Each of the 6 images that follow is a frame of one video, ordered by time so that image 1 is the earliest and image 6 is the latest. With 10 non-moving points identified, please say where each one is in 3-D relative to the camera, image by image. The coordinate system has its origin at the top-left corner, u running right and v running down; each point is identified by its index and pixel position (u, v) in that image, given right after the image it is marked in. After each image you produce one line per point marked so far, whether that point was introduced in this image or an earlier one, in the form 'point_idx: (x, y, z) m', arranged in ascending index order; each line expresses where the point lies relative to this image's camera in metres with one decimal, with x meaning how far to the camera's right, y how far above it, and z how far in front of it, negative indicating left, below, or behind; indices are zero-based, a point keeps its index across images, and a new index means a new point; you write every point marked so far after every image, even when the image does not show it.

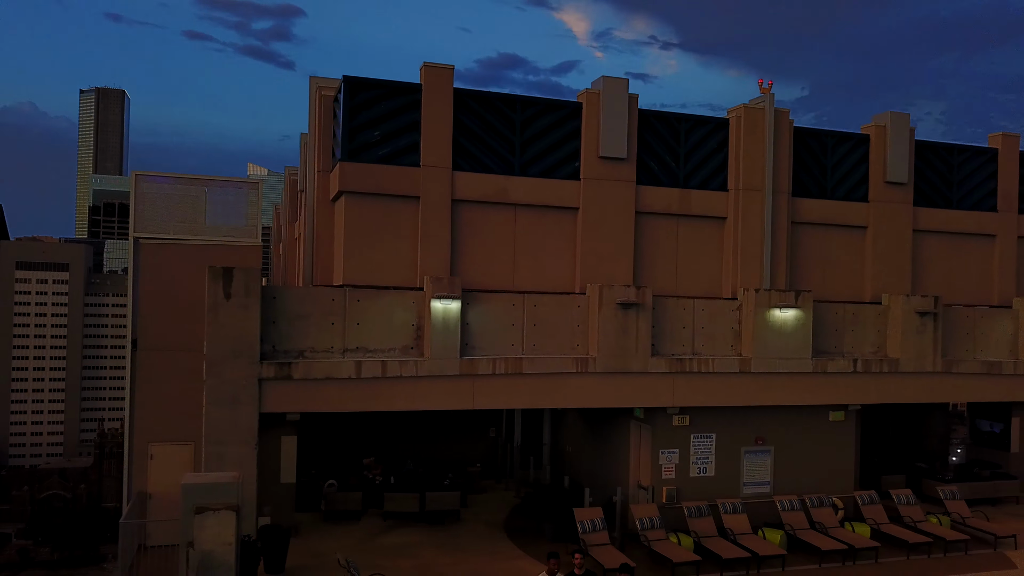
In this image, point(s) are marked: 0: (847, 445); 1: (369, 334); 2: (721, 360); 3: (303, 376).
0: (+2.6, -1.3, +5.9) m
1: (-0.9, -0.3, +4.8) m
2: (+1.5, -0.5, +5.3) m
3: (-1.3, -0.5, +4.5) m
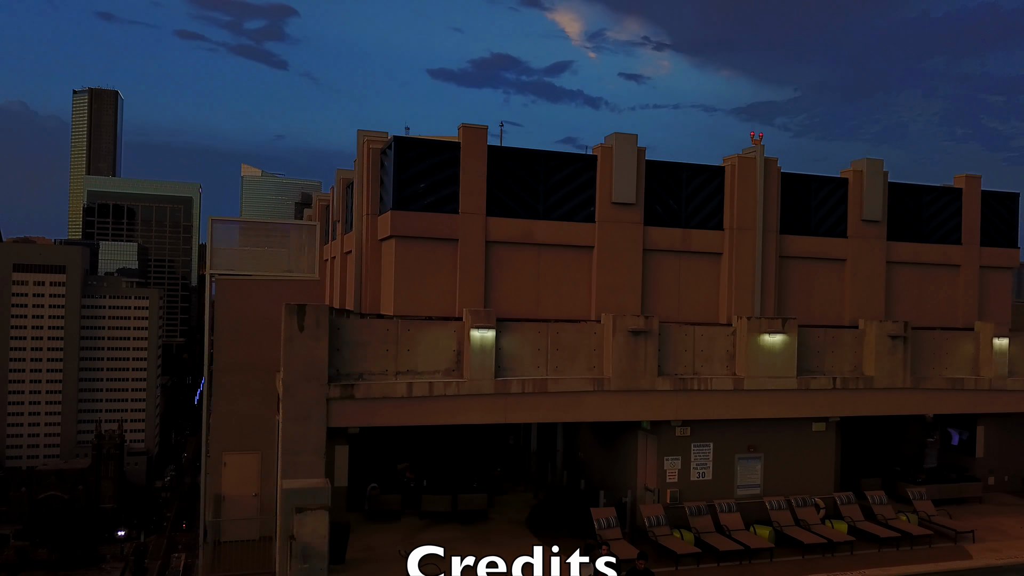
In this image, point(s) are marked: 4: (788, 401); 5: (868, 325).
0: (+2.8, -1.5, +6.8) m
1: (-0.7, -0.5, +5.6) m
2: (+1.7, -0.8, +6.2) m
3: (-1.1, -0.8, +5.3) m
4: (+2.3, -1.0, +6.3) m
5: (+3.2, -0.4, +6.7) m
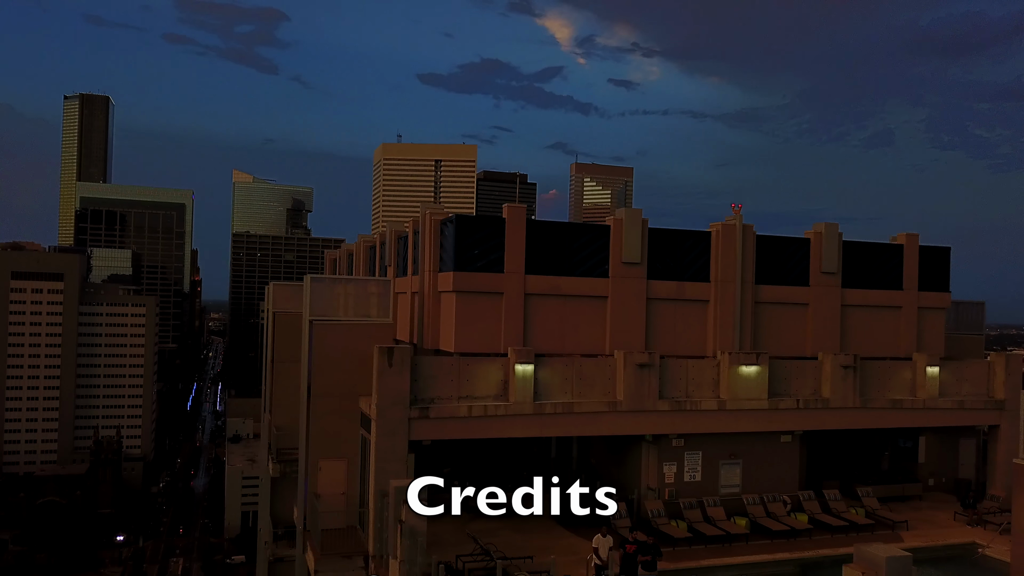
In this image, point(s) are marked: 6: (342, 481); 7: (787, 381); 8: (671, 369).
0: (+3.2, -1.9, +8.4) m
1: (-0.4, -0.9, +7.2) m
2: (+2.0, -1.2, +7.8) m
3: (-0.8, -1.2, +7.0) m
4: (+2.7, -1.4, +8.0) m
5: (+3.5, -0.8, +8.4) m
6: (-1.7, -2.0, +7.6) m
7: (+3.0, -1.0, +8.3) m
8: (+1.7, -0.9, +7.9) m
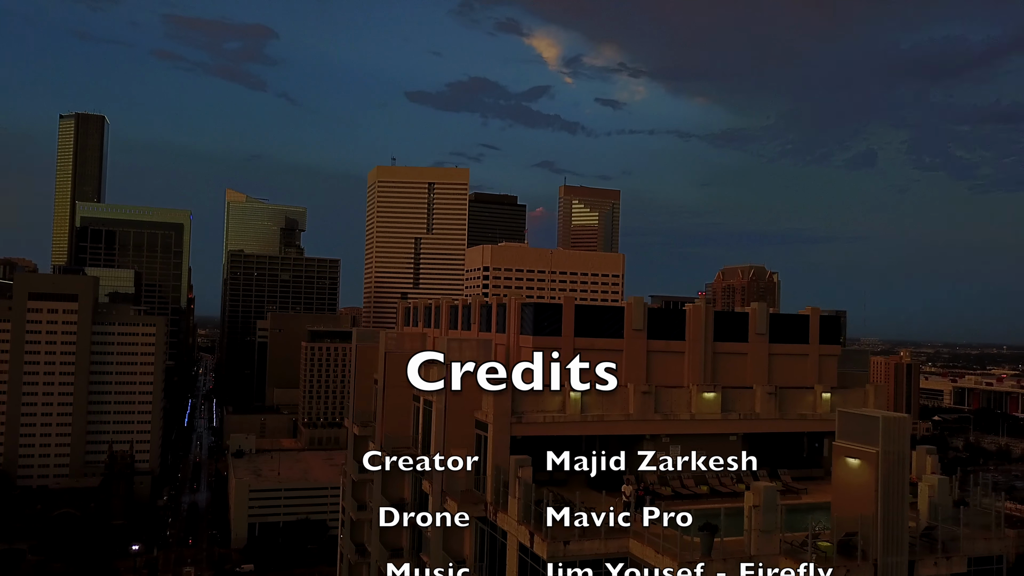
0: (+4.1, -2.9, +13.5) m
1: (+0.6, -1.9, +12.2) m
2: (+2.9, -2.2, +12.9) m
3: (+0.2, -2.2, +11.9) m
4: (+3.6, -2.4, +13.0) m
5: (+4.4, -1.8, +13.5) m
6: (-0.8, -2.9, +12.6) m
7: (+3.9, -2.0, +13.3) m
8: (+2.6, -1.9, +12.9) m
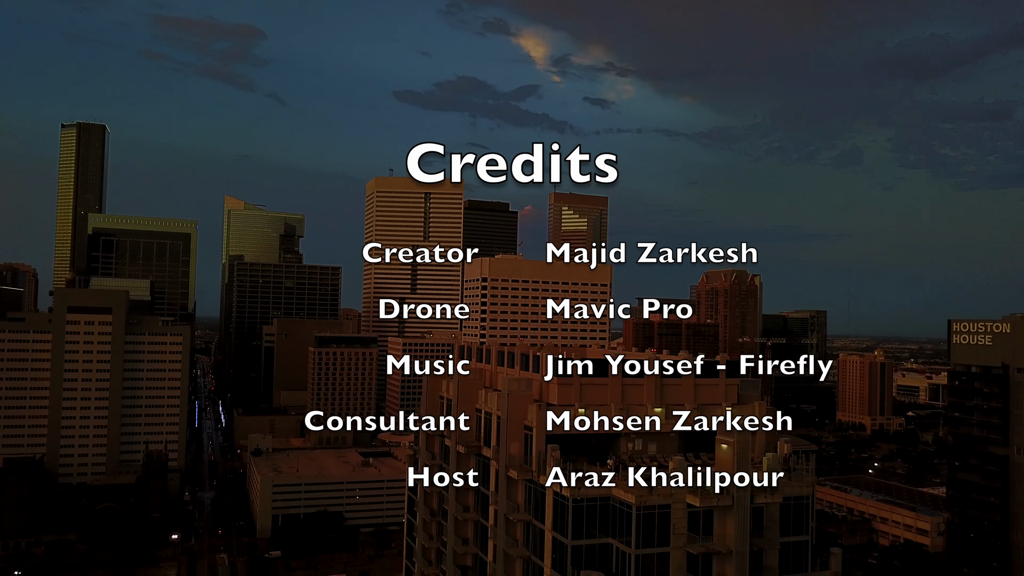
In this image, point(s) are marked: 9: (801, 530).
0: (+5.0, -4.7, +22.9) m
1: (+1.5, -3.7, +21.5) m
2: (+3.9, -4.0, +22.2) m
3: (+1.1, -4.0, +21.3) m
4: (+4.5, -4.2, +22.4) m
5: (+5.4, -3.6, +22.8) m
6: (+0.1, -4.7, +21.9) m
7: (+4.9, -3.8, +22.7) m
8: (+3.5, -3.6, +22.3) m
9: (+7.7, -6.4, +19.8) m
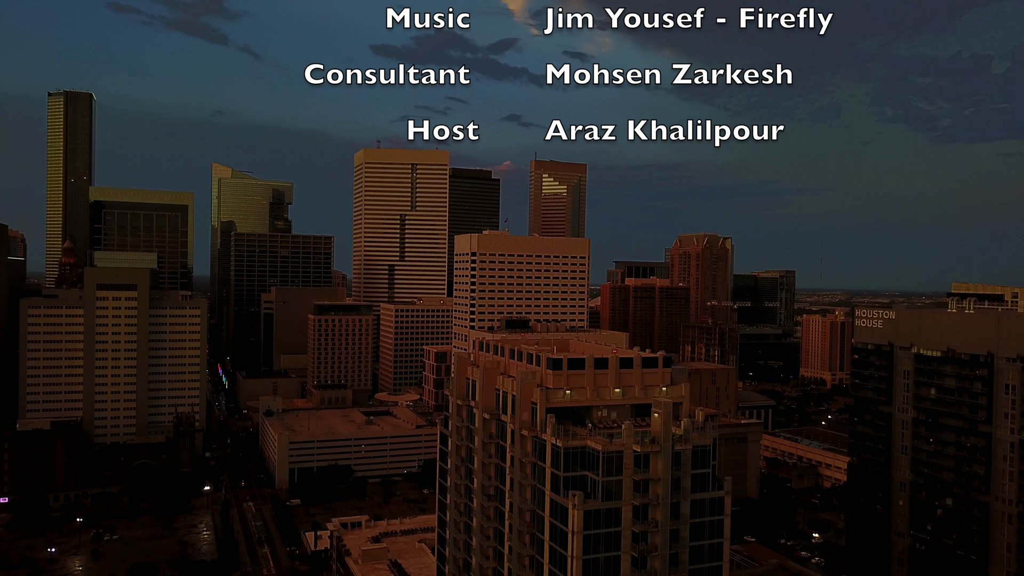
0: (+5.5, -5.7, +34.8) m
1: (+2.0, -4.8, +33.3) m
2: (+4.4, -5.0, +34.1) m
3: (+1.6, -5.1, +33.0) m
4: (+5.0, -5.2, +34.3) m
5: (+5.8, -4.6, +34.7) m
6: (+0.6, -5.8, +33.7) m
7: (+5.3, -4.8, +34.6) m
8: (+4.0, -4.7, +34.1) m
9: (+8.2, -7.6, +31.8) m
